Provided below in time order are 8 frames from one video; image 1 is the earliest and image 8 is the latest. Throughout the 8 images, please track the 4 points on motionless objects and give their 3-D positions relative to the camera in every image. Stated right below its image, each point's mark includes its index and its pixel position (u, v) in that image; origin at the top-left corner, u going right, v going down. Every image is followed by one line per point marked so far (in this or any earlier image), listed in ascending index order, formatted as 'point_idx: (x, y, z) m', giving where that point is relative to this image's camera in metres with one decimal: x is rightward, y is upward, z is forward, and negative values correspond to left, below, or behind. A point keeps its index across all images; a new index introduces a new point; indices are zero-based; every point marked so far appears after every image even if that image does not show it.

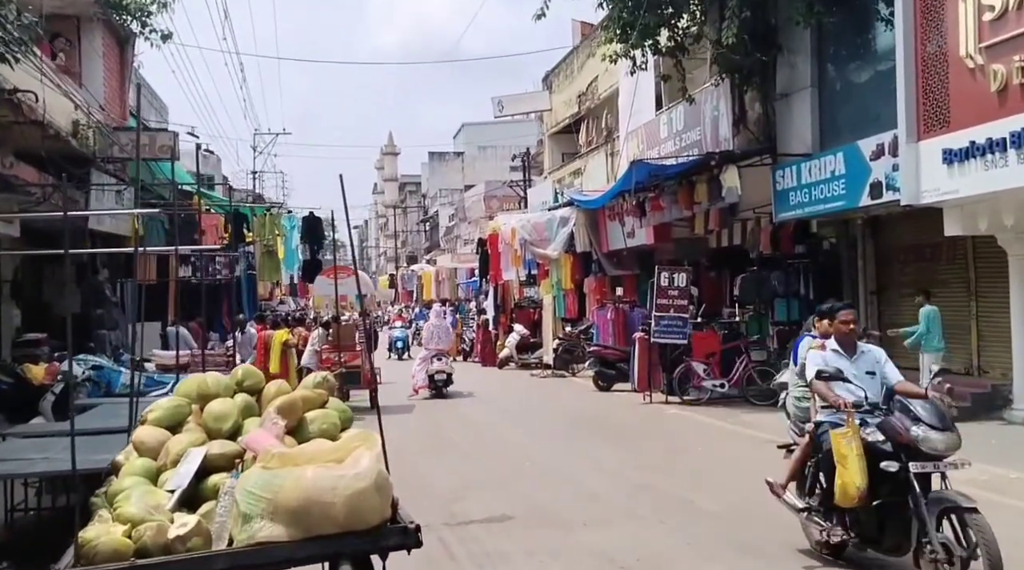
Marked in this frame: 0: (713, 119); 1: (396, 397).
0: (+3.0, +2.5, +16.4) m
1: (-1.9, -1.8, +18.5) m
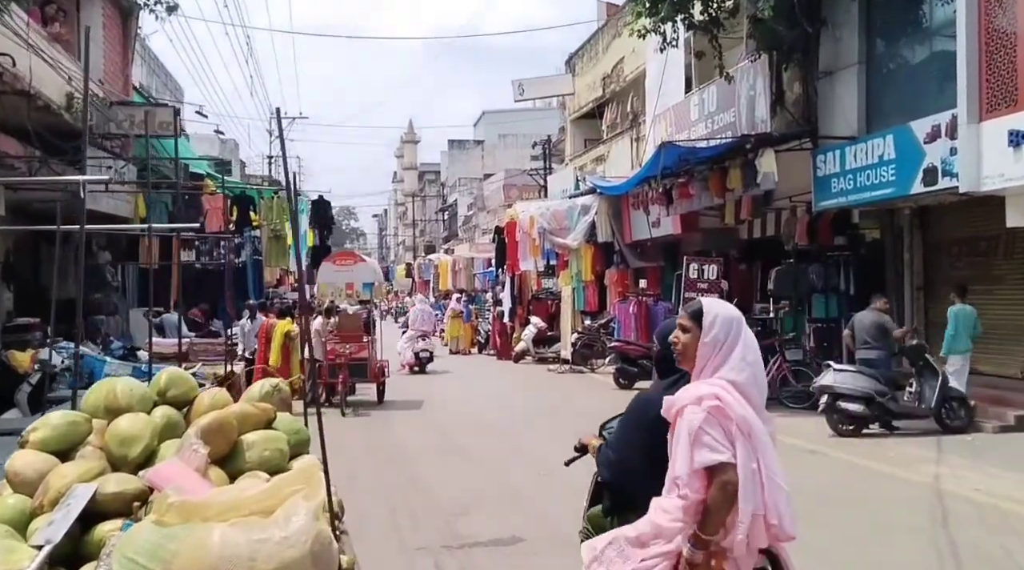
0: (+3.3, +2.6, +15.3) m
1: (-1.7, -1.6, +17.6) m
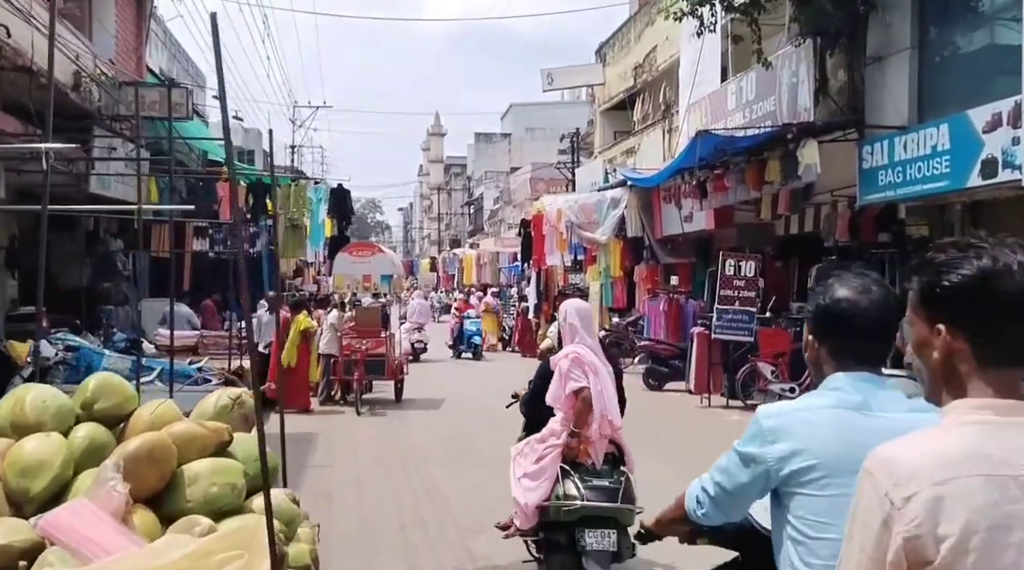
0: (+3.7, +2.6, +14.5) m
1: (-1.3, -1.5, +16.9) m
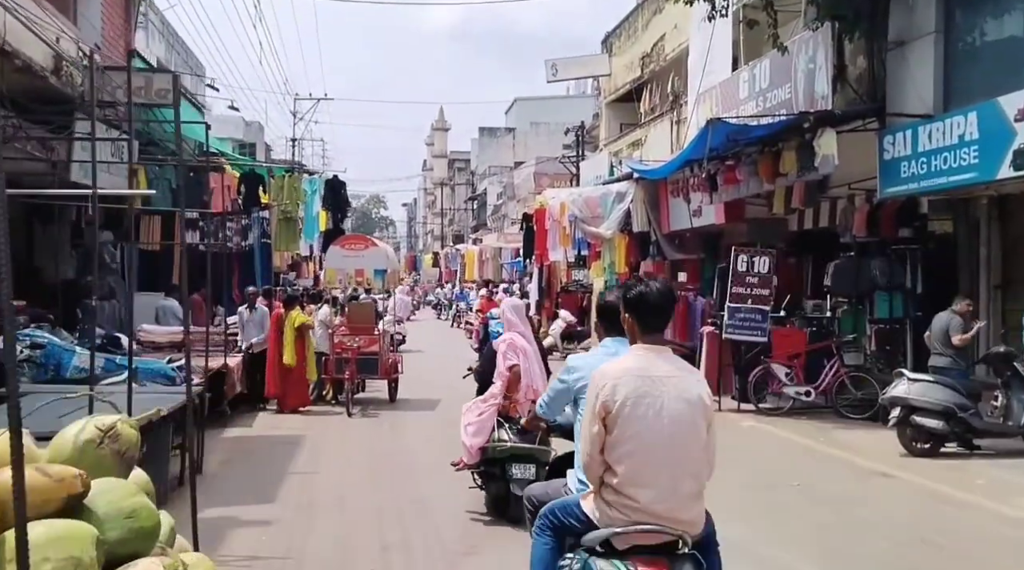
0: (+3.7, +2.6, +13.8) m
1: (-1.3, -1.4, +16.2) m
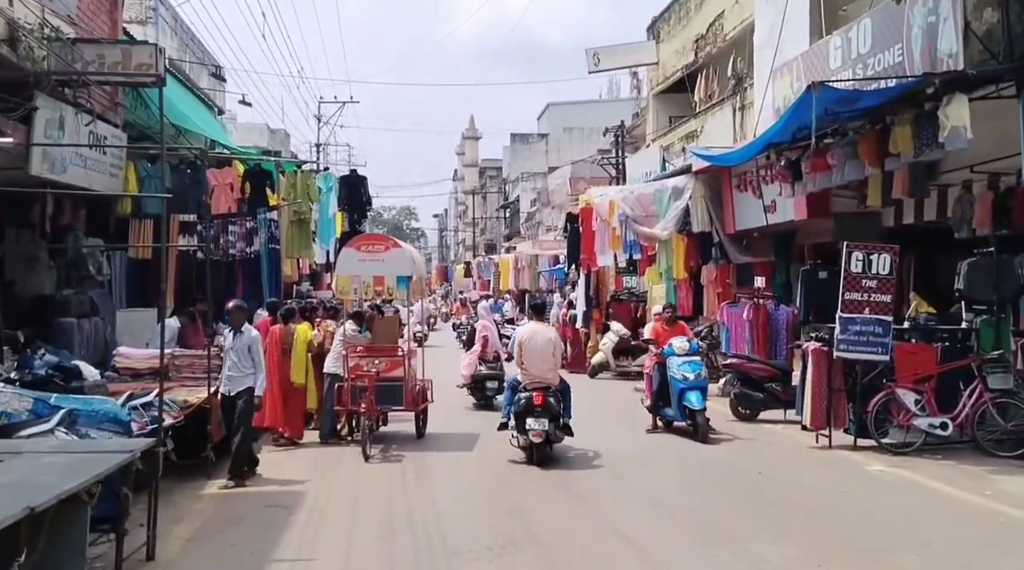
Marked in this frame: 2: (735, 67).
0: (+4.2, +2.6, +11.3) m
1: (-0.7, -1.6, +13.8) m
2: (+4.0, +3.9, +19.6) m
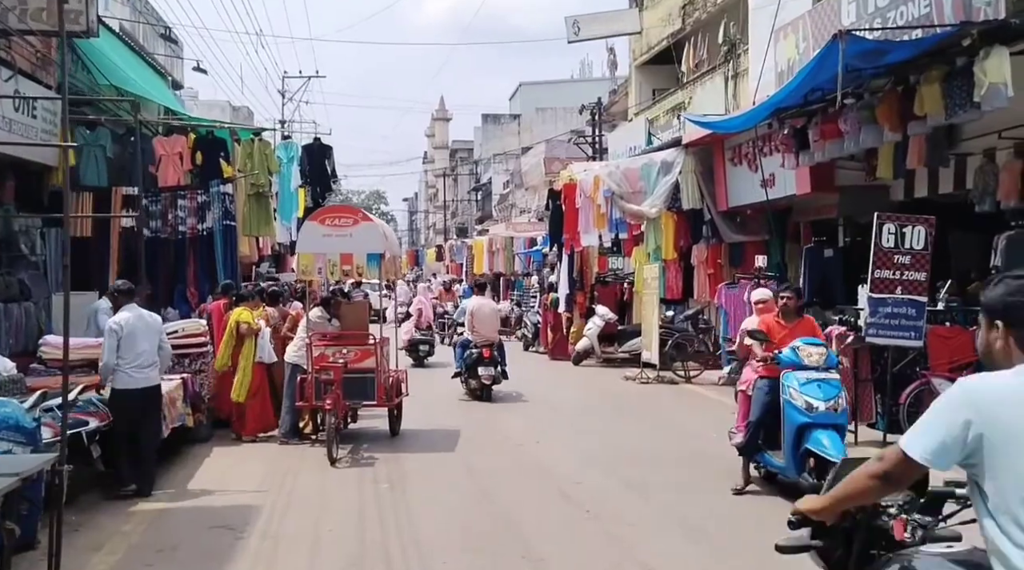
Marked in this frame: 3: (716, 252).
0: (+4.0, +2.8, +10.2) m
1: (-0.9, -1.3, +12.6) m
2: (+3.6, +4.2, +18.4) m
3: (+3.2, +0.5, +17.2) m
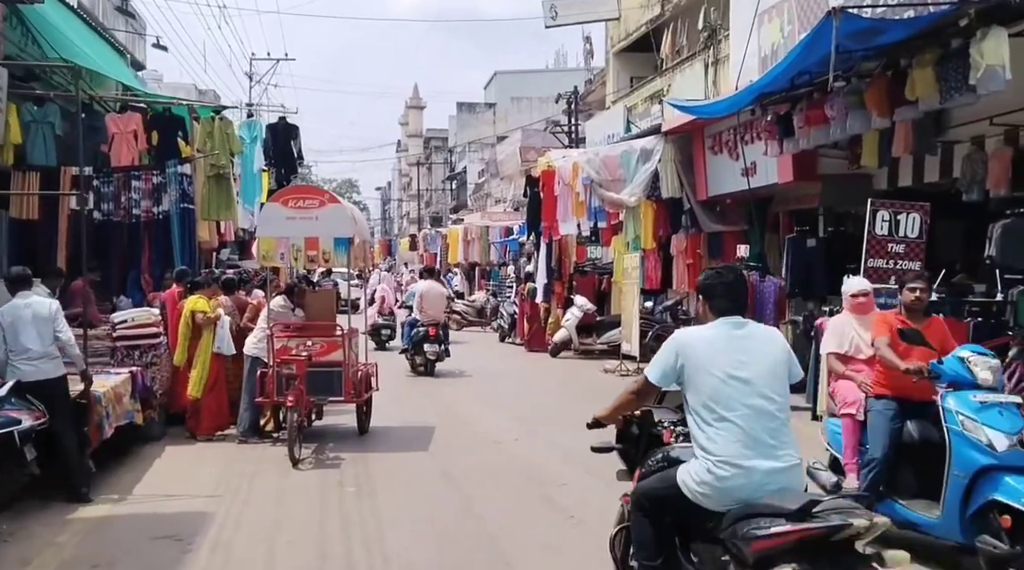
0: (+3.8, +2.9, +9.8) m
1: (-1.2, -1.2, +12.1) m
2: (+3.2, +4.4, +18.0) m
3: (+2.8, +0.7, +16.8) m
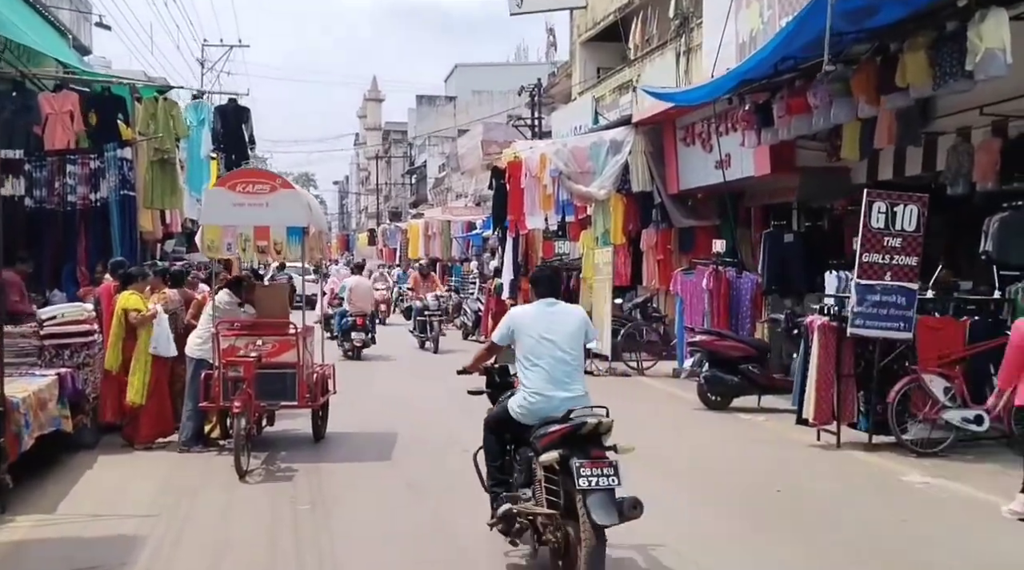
0: (+3.6, +2.9, +9.3) m
1: (-1.5, -1.2, +11.4) m
2: (+2.6, +4.4, +17.4) m
3: (+2.3, +0.7, +16.2) m
